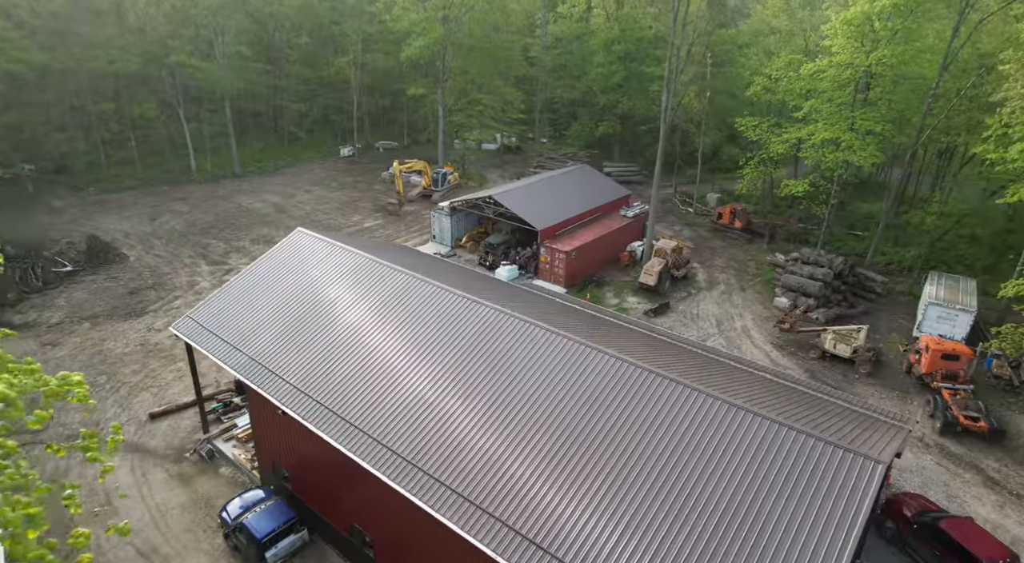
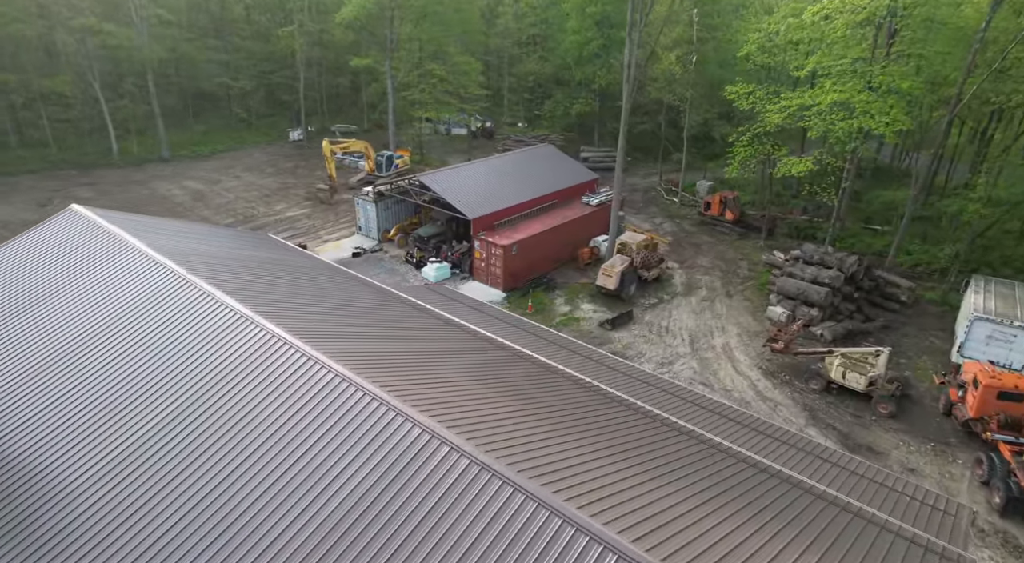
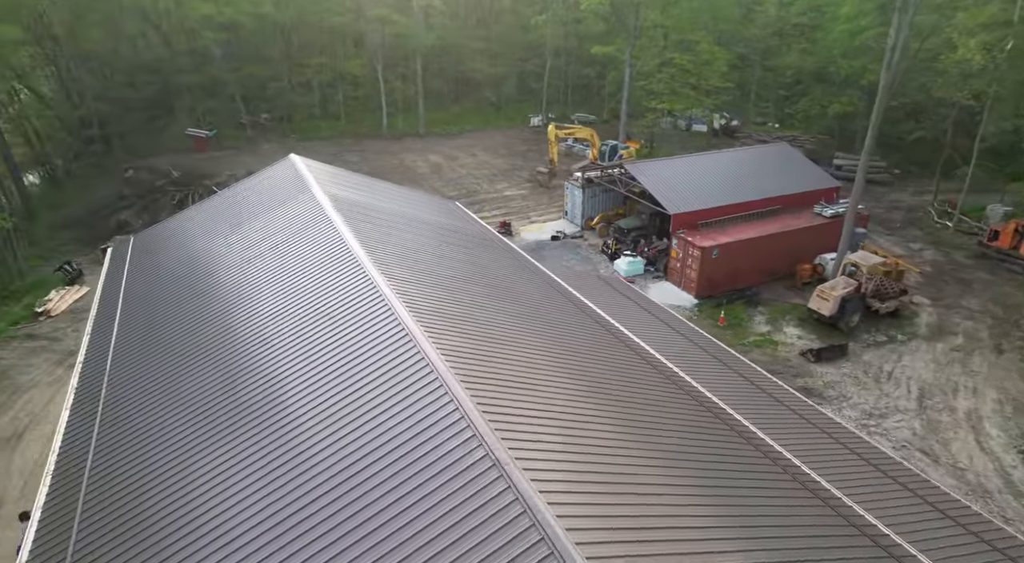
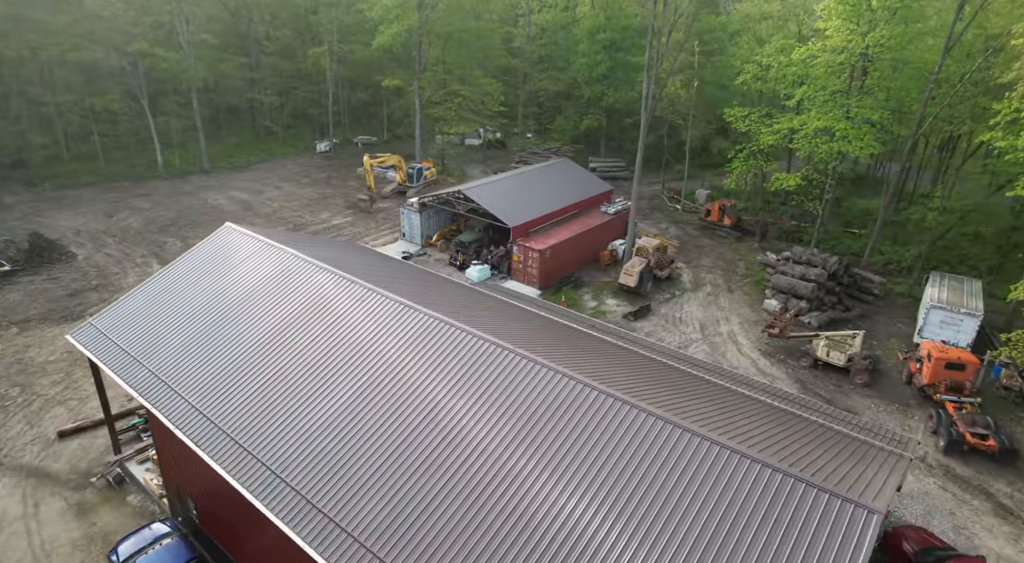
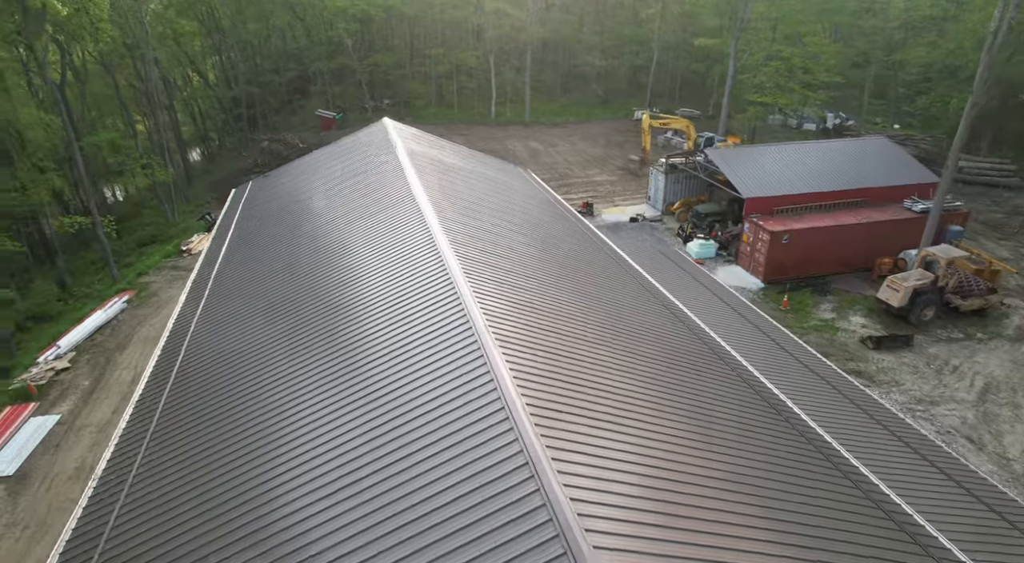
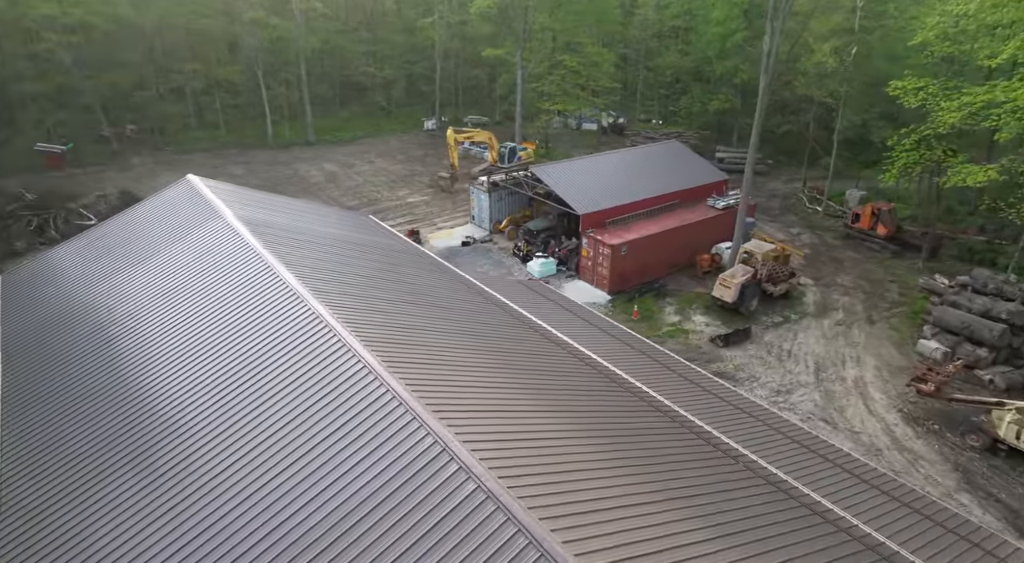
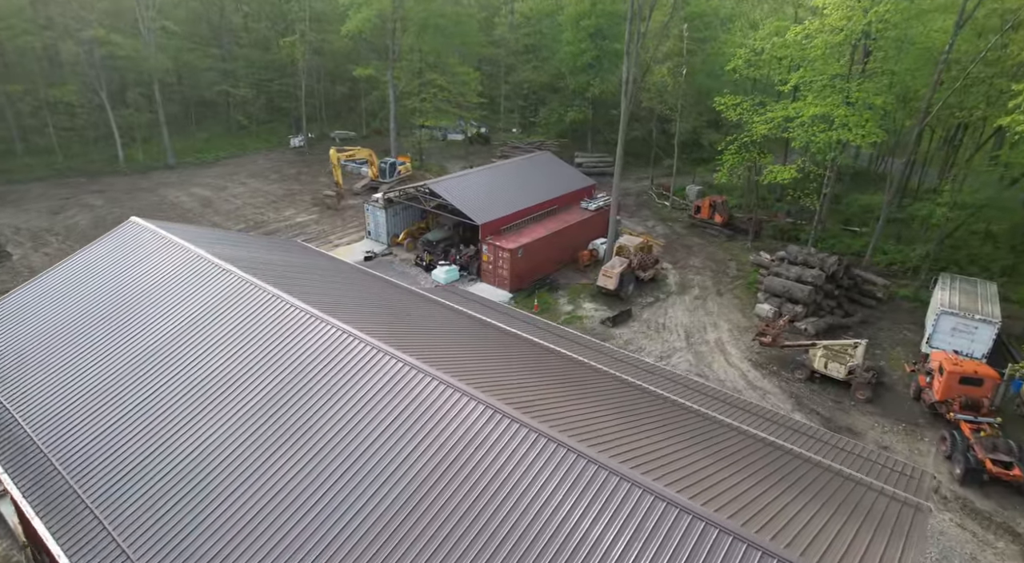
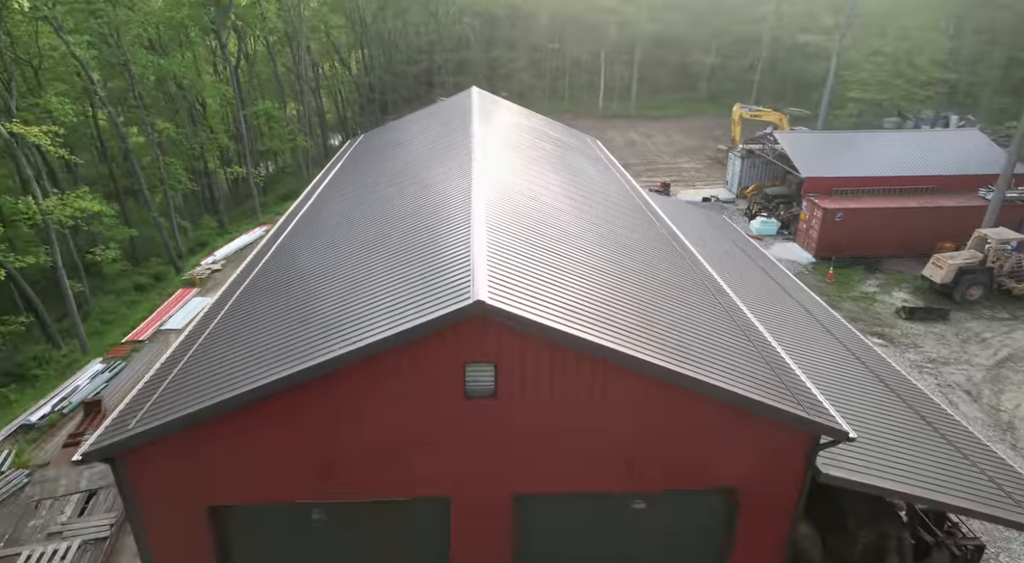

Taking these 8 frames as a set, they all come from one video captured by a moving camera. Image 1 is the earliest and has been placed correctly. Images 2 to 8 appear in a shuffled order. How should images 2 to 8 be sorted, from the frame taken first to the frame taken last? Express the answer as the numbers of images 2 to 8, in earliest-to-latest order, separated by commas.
4, 7, 2, 6, 3, 5, 8
